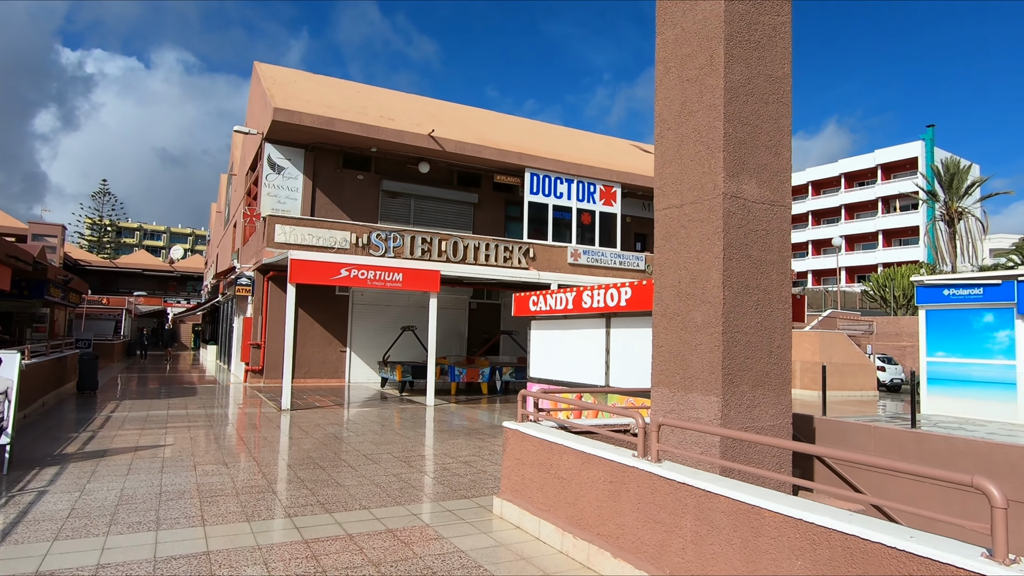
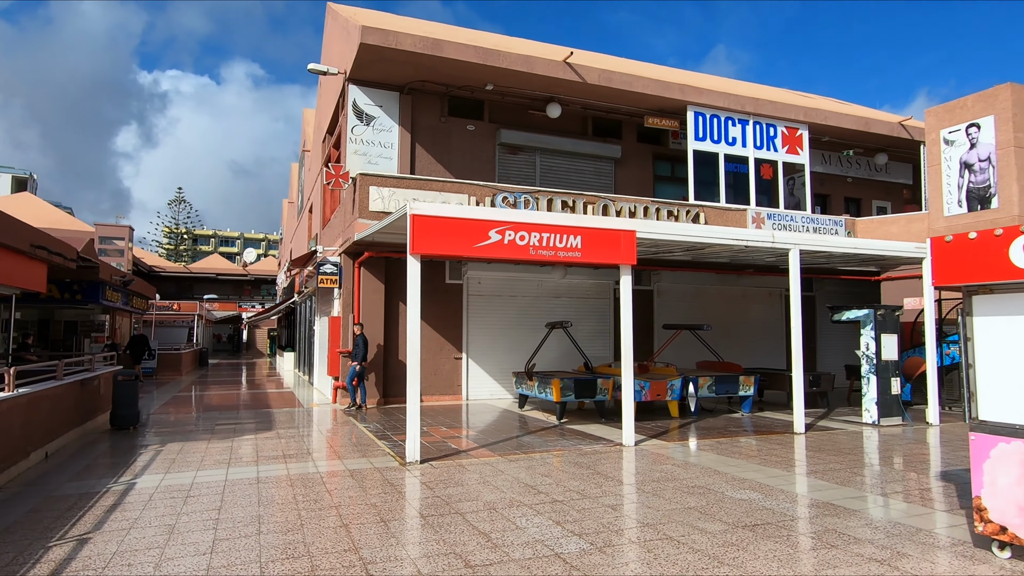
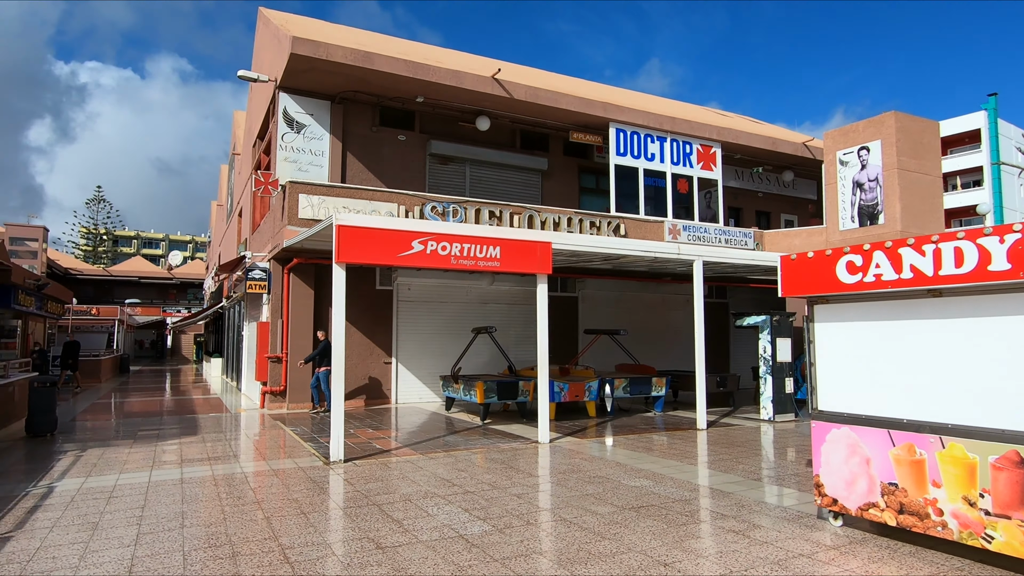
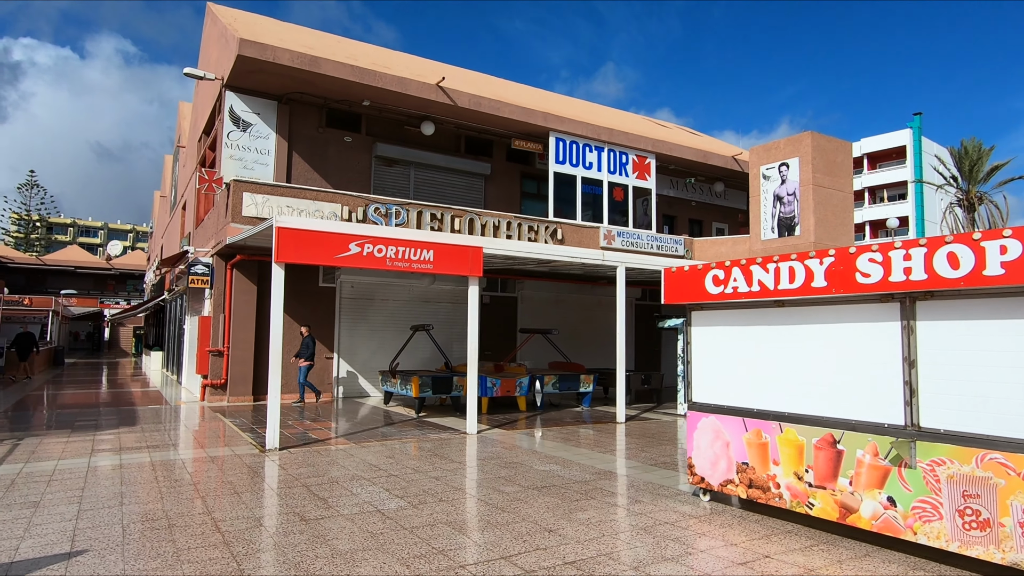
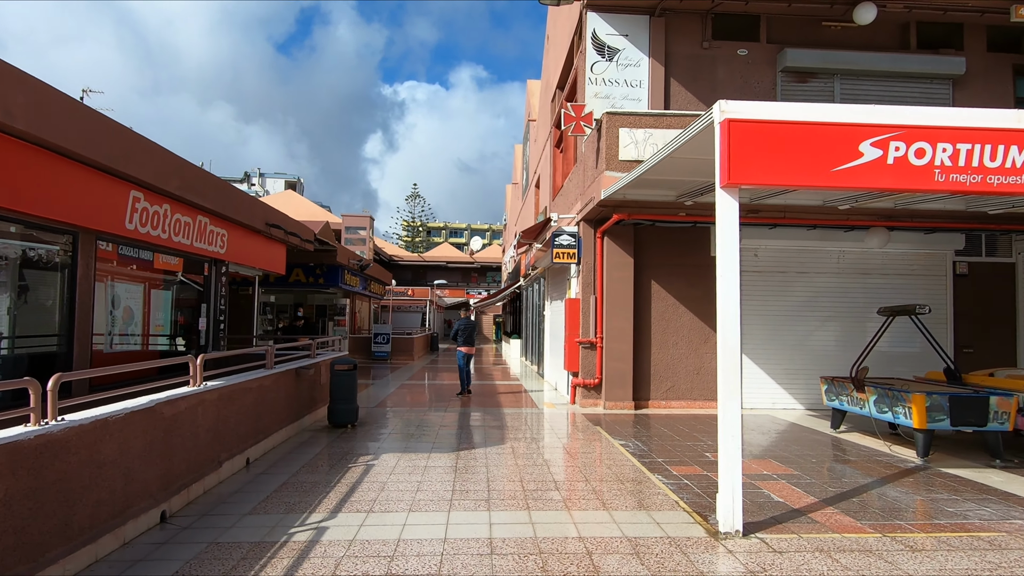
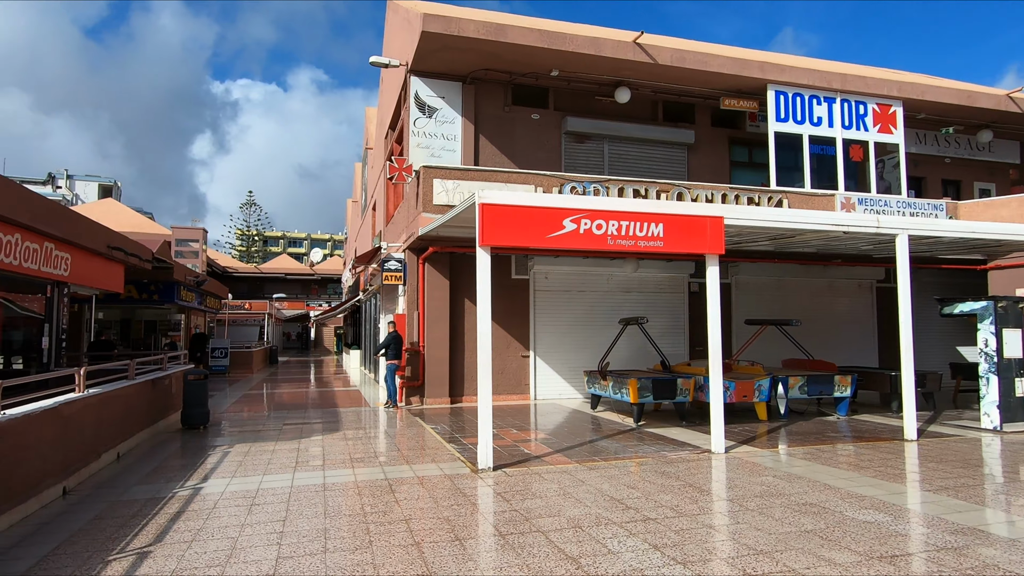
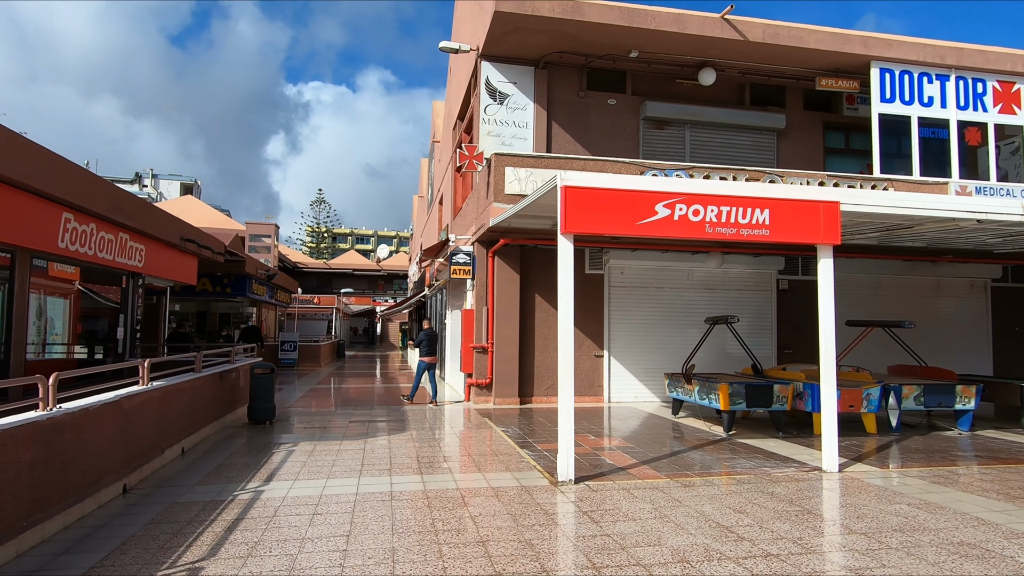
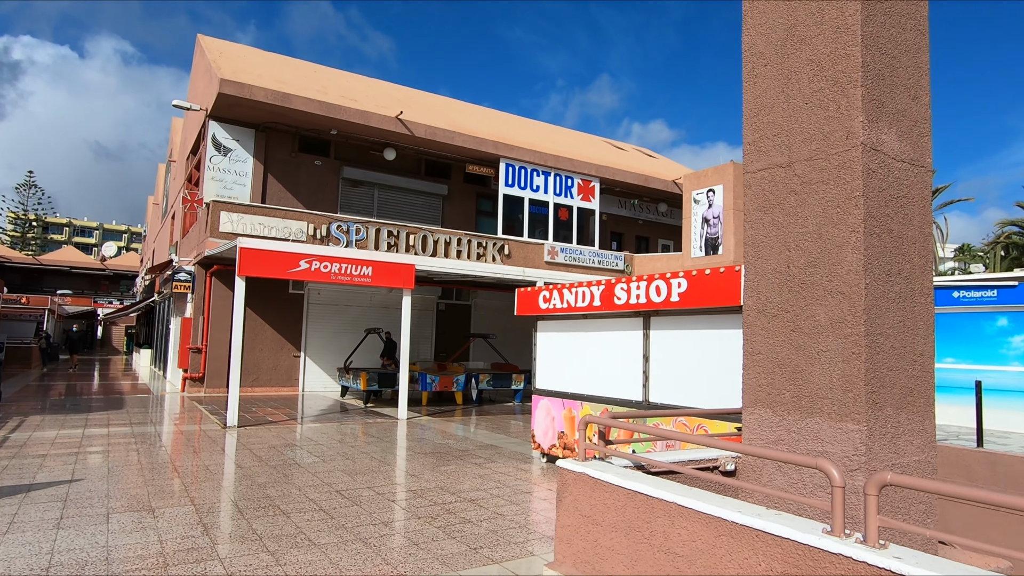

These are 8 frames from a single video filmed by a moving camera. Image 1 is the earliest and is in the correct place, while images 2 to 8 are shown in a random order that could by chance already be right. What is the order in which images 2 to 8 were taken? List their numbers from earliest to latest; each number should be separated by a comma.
8, 4, 3, 2, 6, 7, 5
